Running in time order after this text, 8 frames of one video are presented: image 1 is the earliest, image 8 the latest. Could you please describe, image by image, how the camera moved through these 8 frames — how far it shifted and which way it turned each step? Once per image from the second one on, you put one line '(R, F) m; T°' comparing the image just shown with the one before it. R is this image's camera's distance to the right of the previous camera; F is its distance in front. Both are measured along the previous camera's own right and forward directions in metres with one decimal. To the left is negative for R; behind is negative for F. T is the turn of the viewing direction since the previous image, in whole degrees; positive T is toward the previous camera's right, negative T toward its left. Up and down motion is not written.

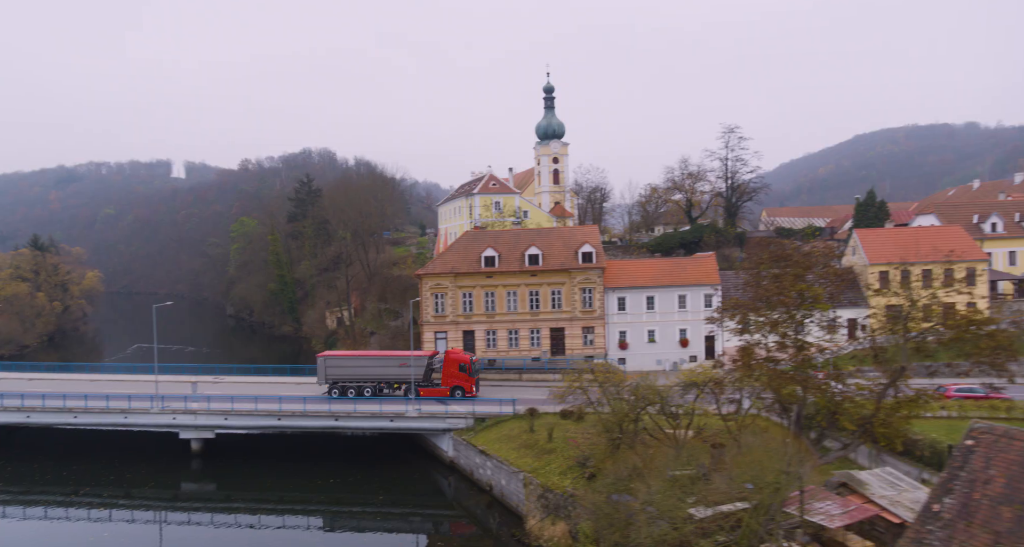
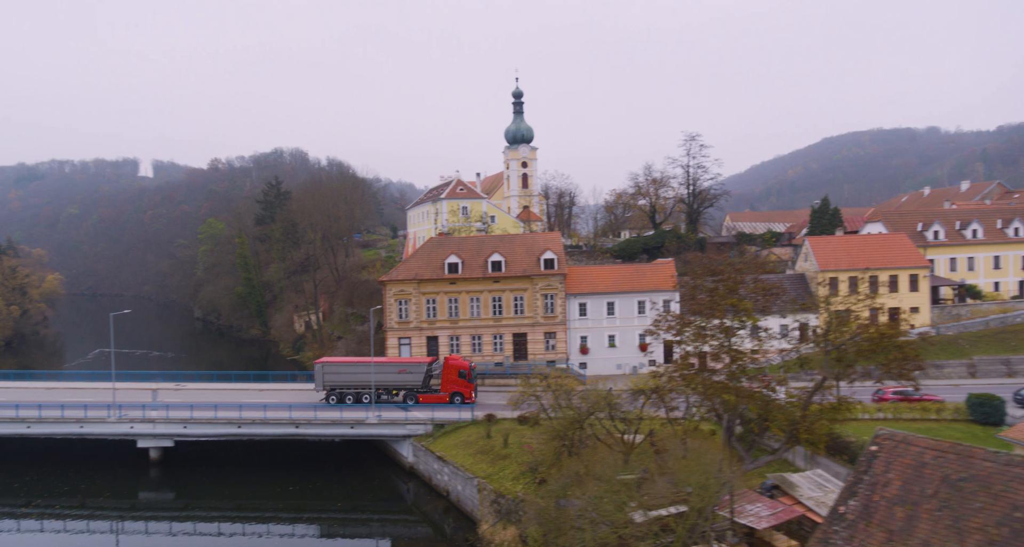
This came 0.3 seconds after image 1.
(+0.5, -0.6) m; +2°
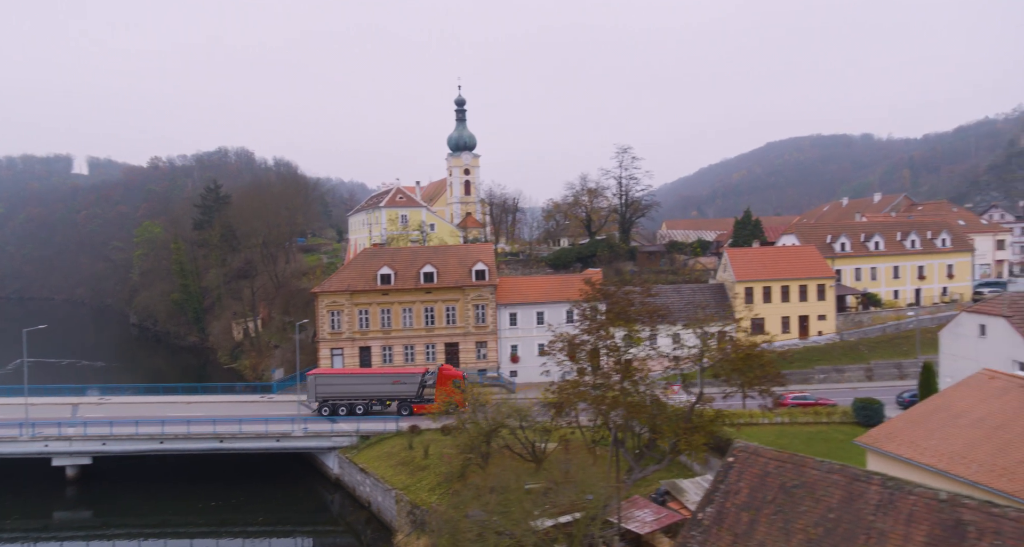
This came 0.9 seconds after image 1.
(+1.0, -1.1) m; +4°
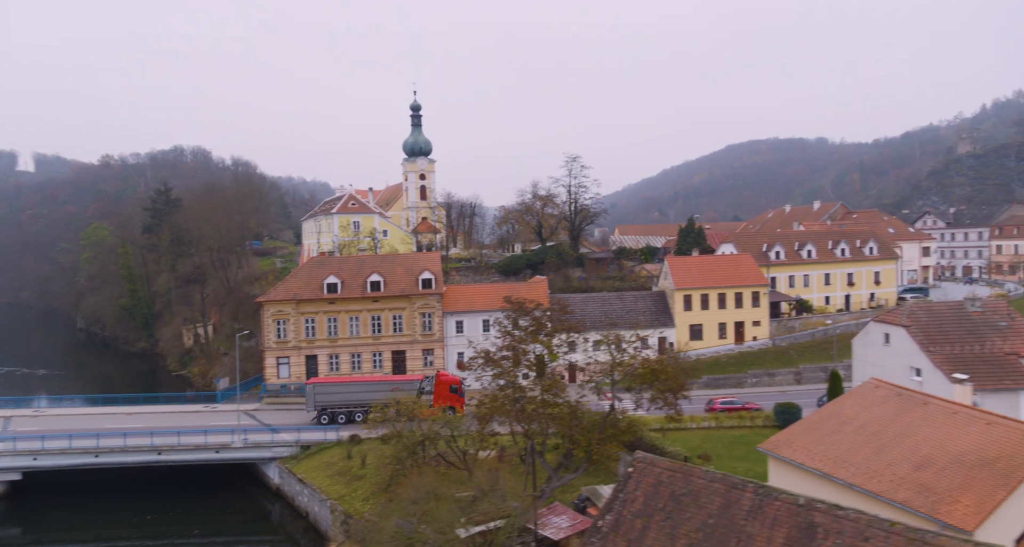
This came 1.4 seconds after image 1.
(+0.9, -0.8) m; +3°
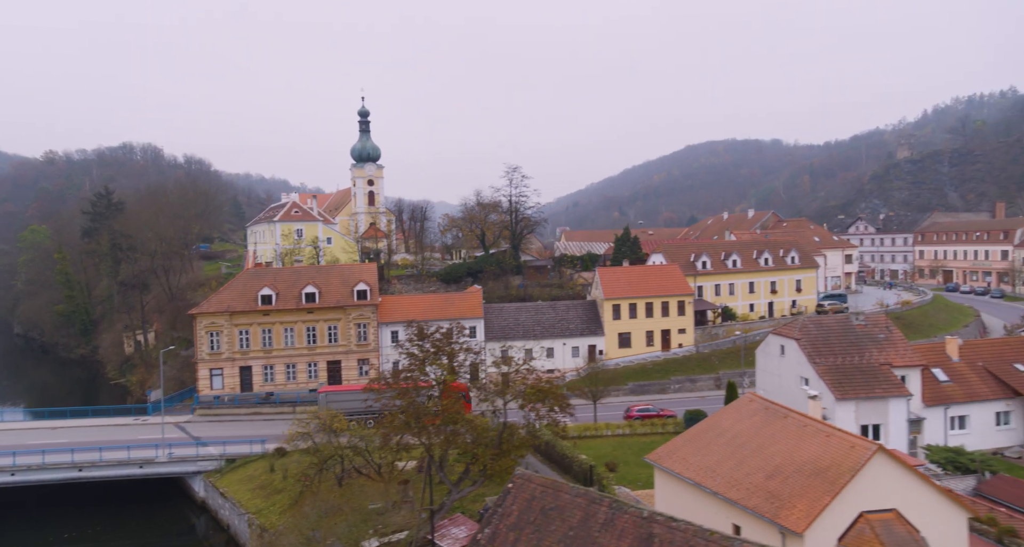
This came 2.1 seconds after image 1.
(+1.5, -1.1) m; +3°
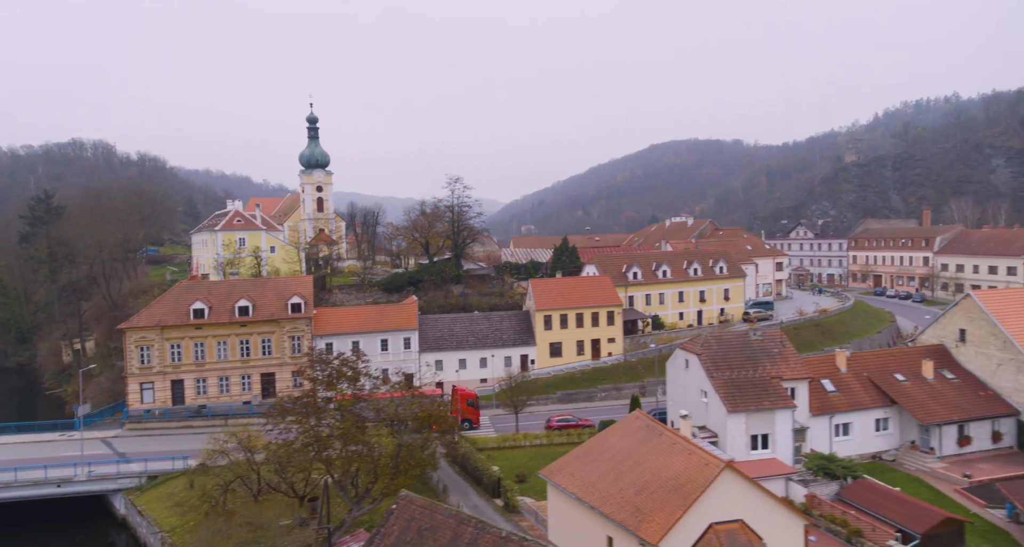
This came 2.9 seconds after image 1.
(+1.8, -1.1) m; +3°
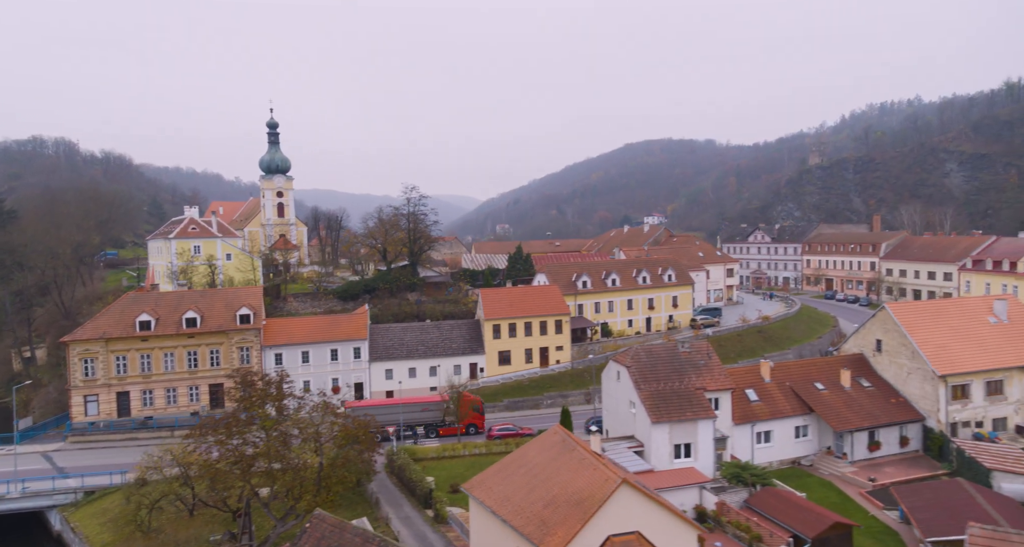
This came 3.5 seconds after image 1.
(+1.5, -0.8) m; +2°
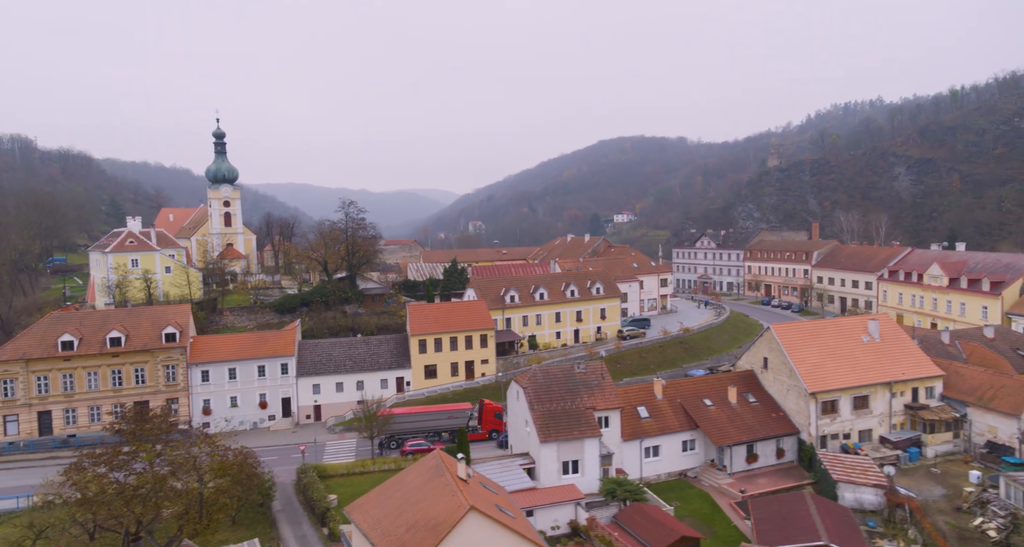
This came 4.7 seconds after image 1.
(+2.8, -1.4) m; +3°
